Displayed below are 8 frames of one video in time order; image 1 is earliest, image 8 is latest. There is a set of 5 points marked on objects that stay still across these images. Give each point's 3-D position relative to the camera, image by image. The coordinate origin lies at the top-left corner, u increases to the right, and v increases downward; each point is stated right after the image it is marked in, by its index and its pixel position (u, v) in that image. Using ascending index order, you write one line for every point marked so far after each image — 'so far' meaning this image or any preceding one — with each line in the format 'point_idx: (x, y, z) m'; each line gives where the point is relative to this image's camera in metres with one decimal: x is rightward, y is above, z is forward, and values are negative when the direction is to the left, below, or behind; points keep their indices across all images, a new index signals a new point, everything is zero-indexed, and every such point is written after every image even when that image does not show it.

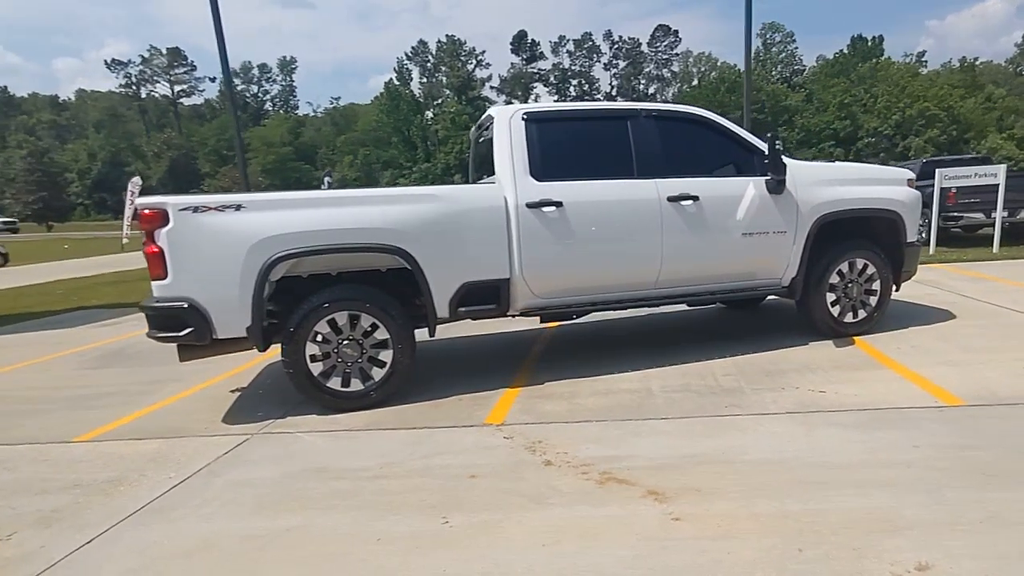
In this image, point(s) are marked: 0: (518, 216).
0: (+0.1, +0.6, +5.6) m
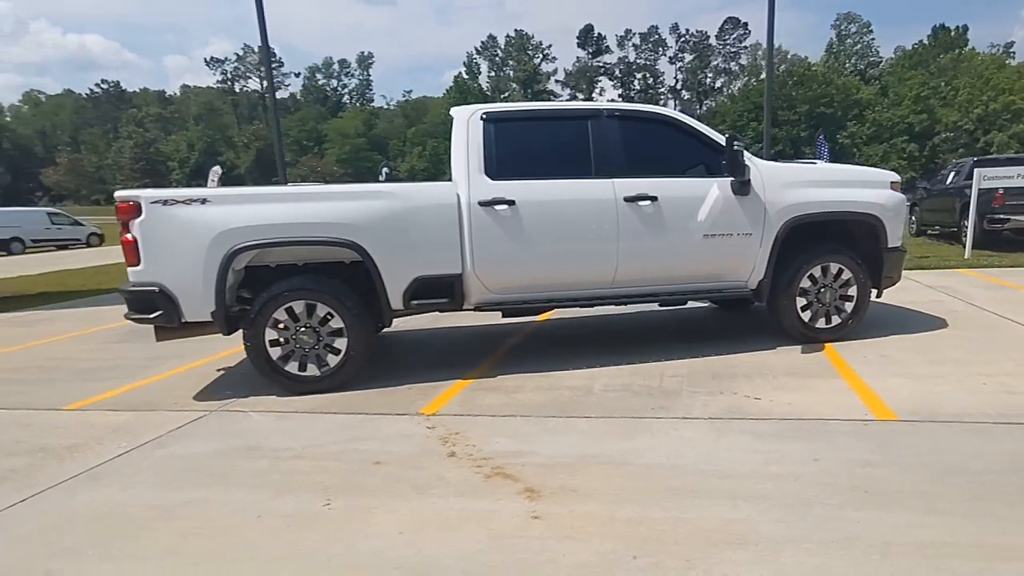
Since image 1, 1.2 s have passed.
0: (-0.4, +0.6, +5.7) m
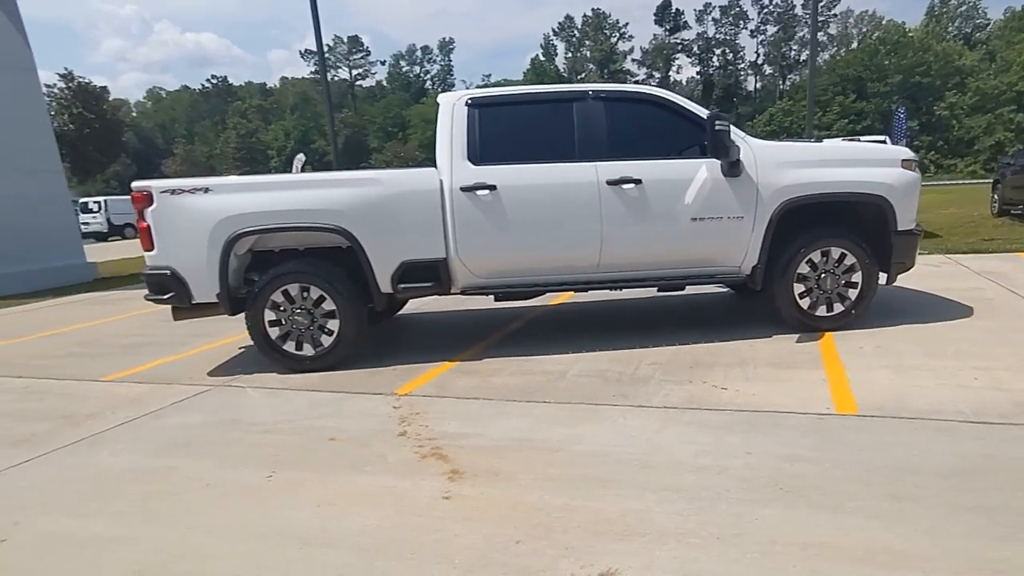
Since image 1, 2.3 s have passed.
0: (-0.5, +0.8, +5.8) m
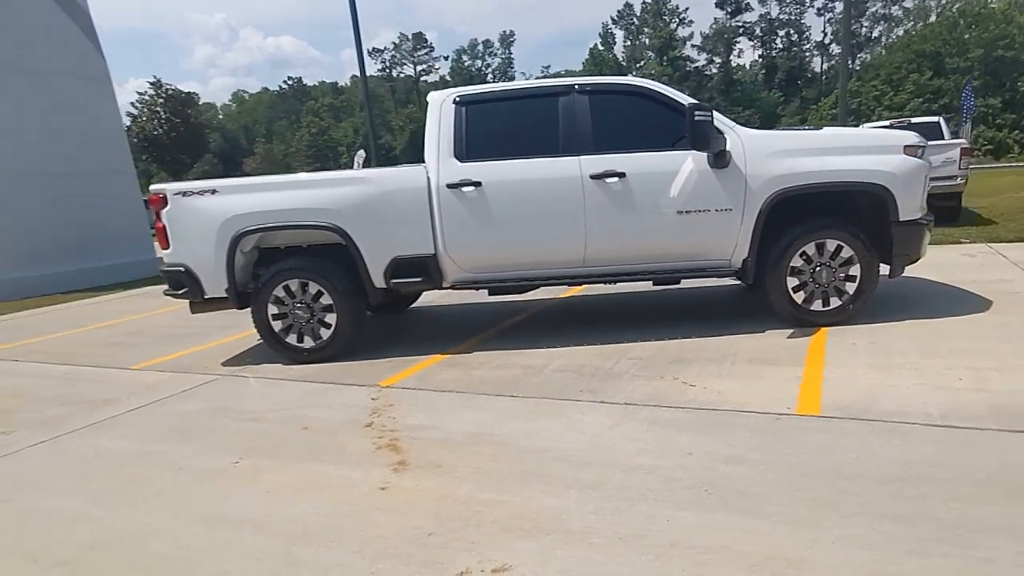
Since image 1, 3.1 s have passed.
0: (-0.7, +0.8, +5.9) m
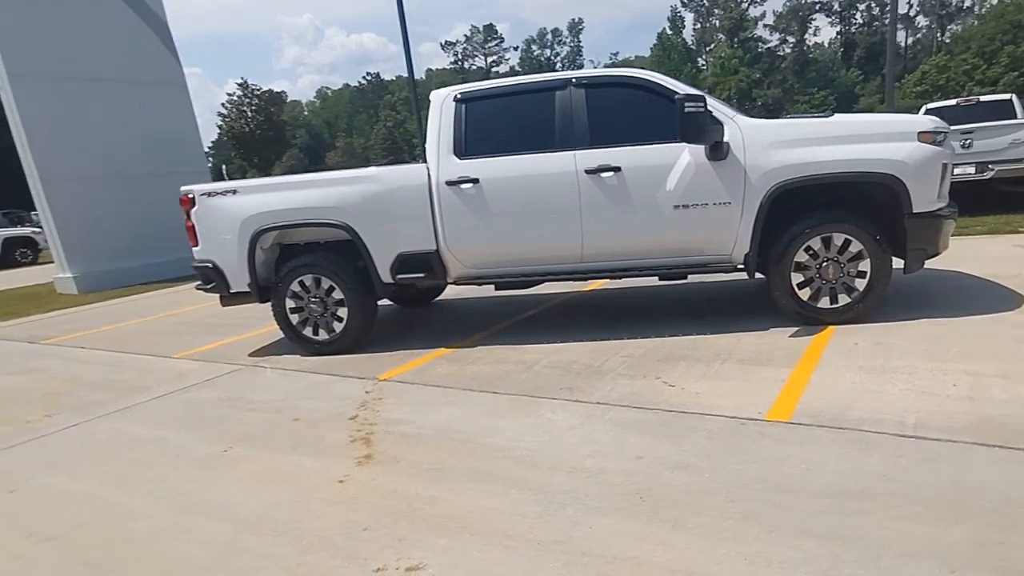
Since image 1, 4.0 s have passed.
0: (-0.7, +0.9, +6.0) m
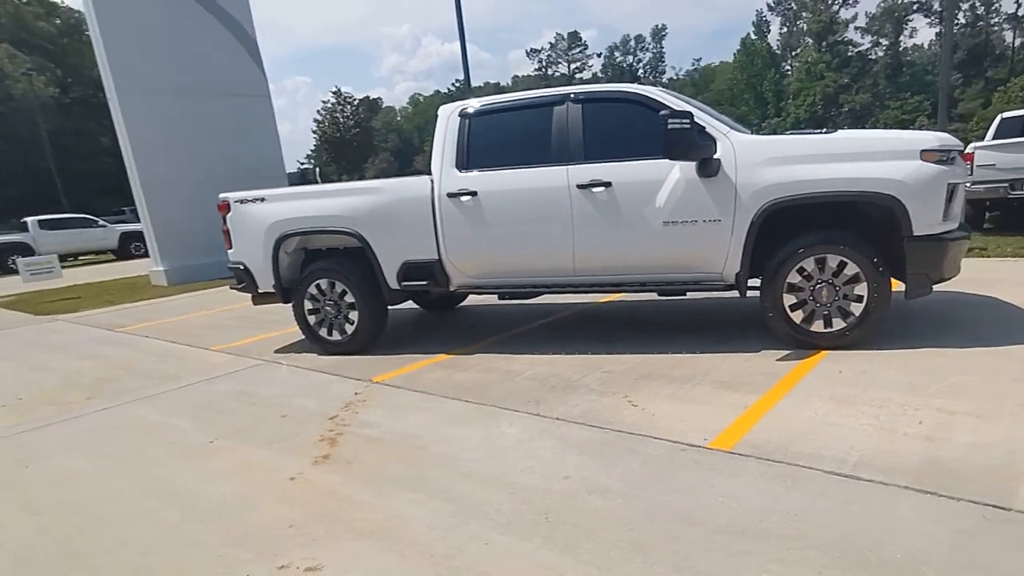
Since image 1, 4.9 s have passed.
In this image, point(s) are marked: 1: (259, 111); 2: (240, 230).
0: (-0.7, +0.8, +6.2) m
1: (-6.8, +4.7, +17.6) m
2: (-3.0, +0.7, +7.3) m
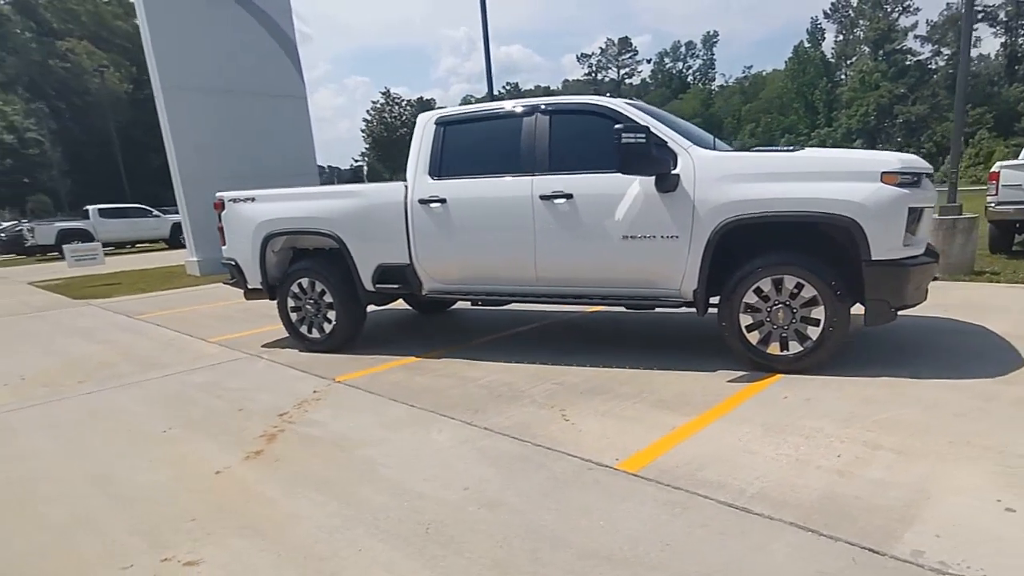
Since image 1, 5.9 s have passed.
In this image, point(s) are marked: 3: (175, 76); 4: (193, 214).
0: (-0.9, +0.7, +6.2) m
1: (-6.0, +4.9, +18.0) m
2: (-3.2, +0.7, +7.5) m
3: (-8.1, +5.1, +15.8) m
4: (-7.9, +1.8, +16.4) m
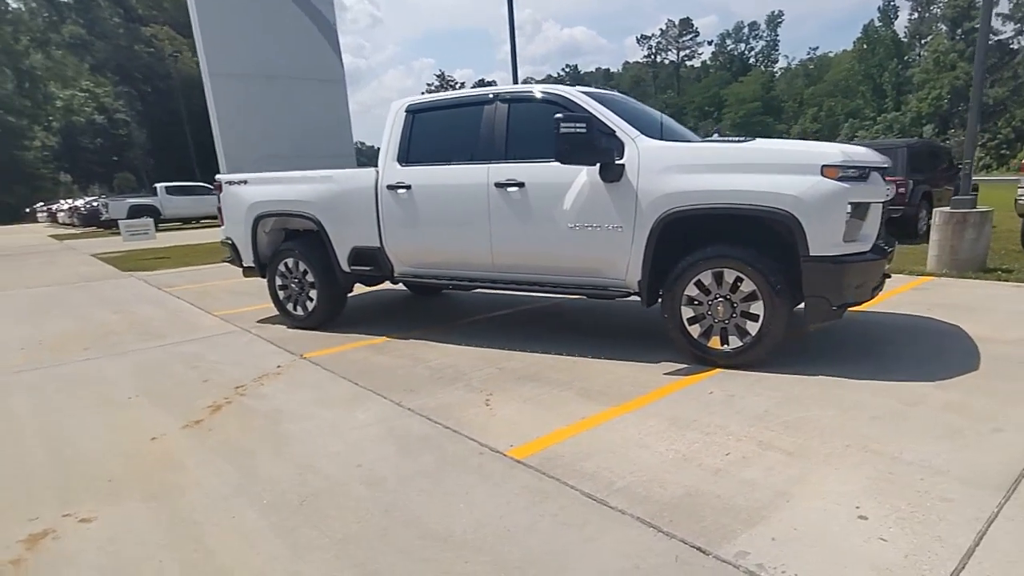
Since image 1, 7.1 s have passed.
0: (-1.2, +0.9, +6.3) m
1: (-5.1, +5.5, +18.5) m
2: (-3.4, +1.0, +7.9) m
3: (-7.4, +5.7, +16.5) m
4: (-7.2, +2.4, +17.1) m
